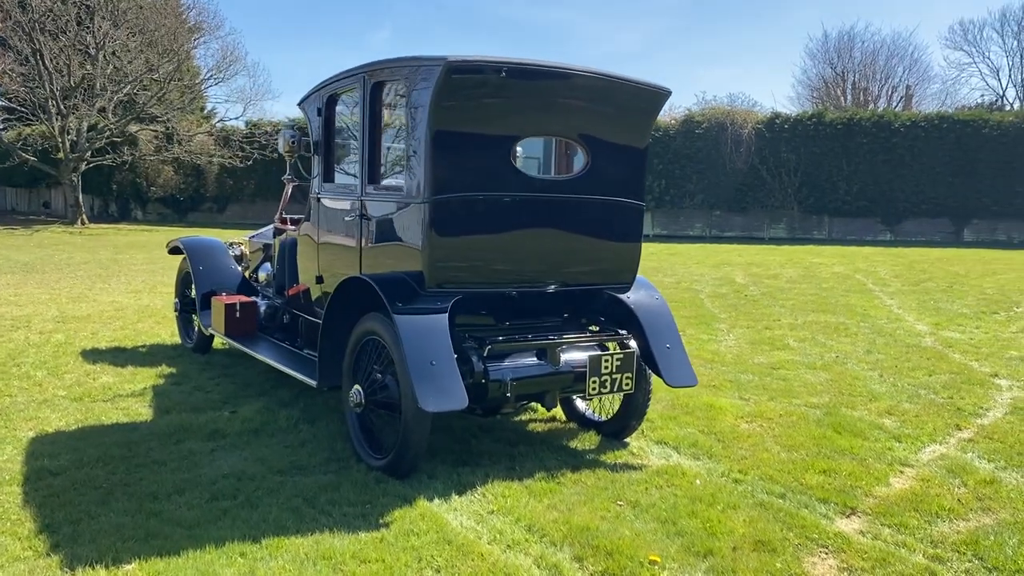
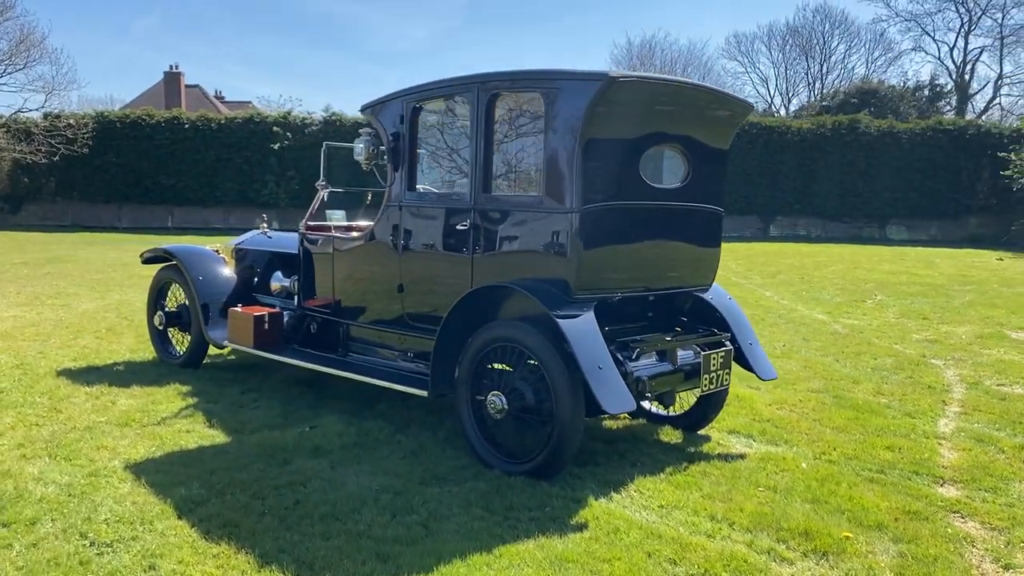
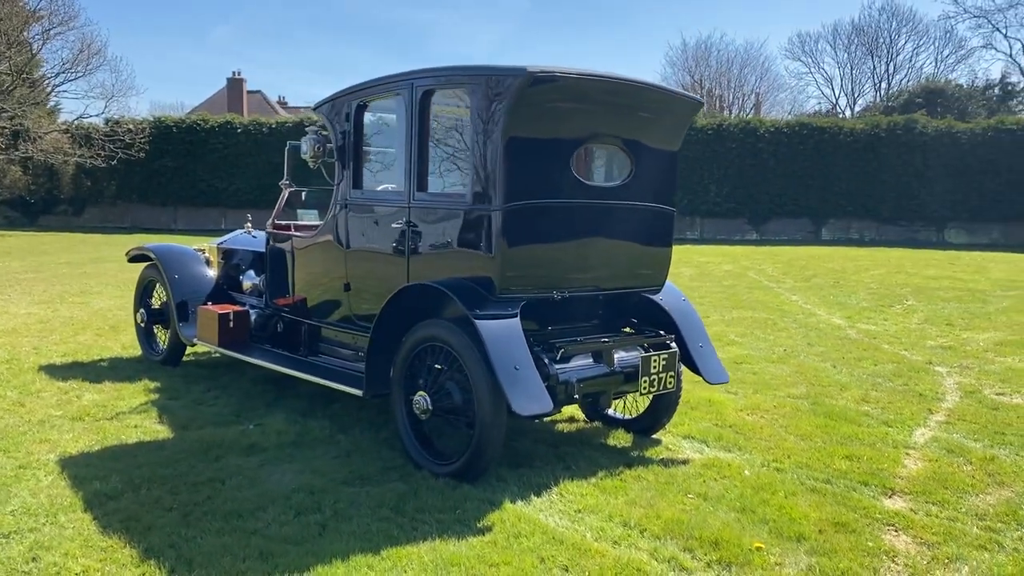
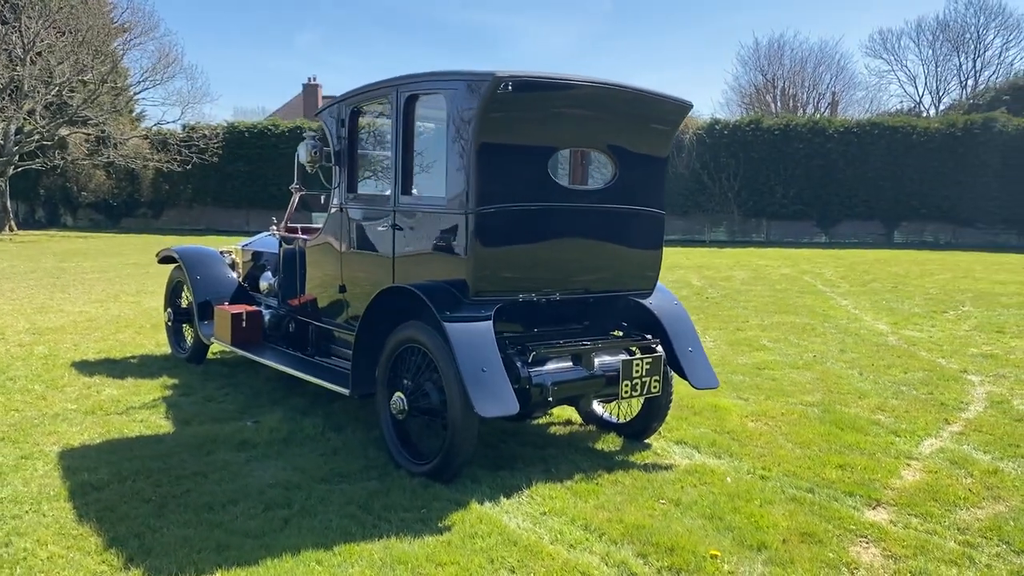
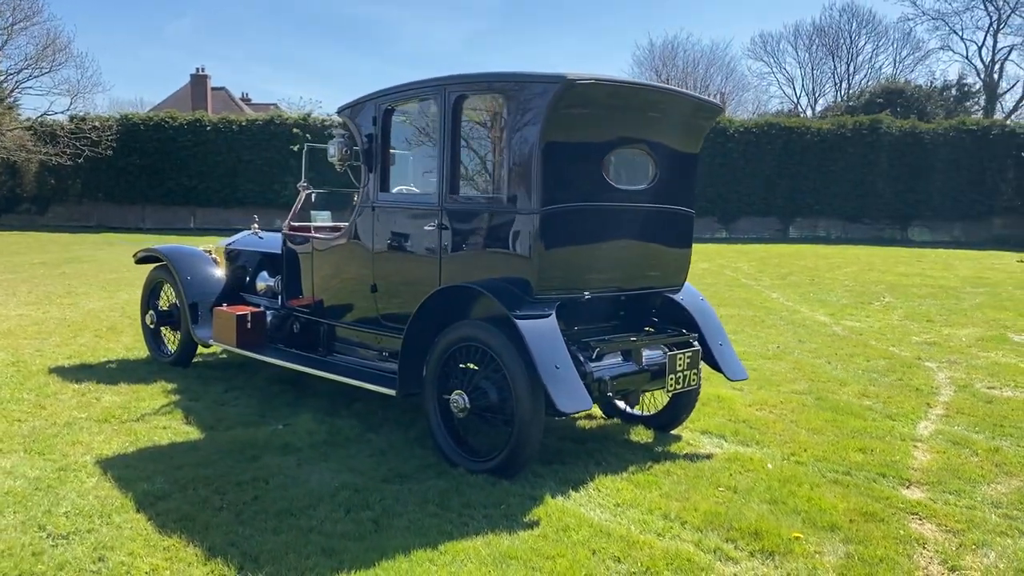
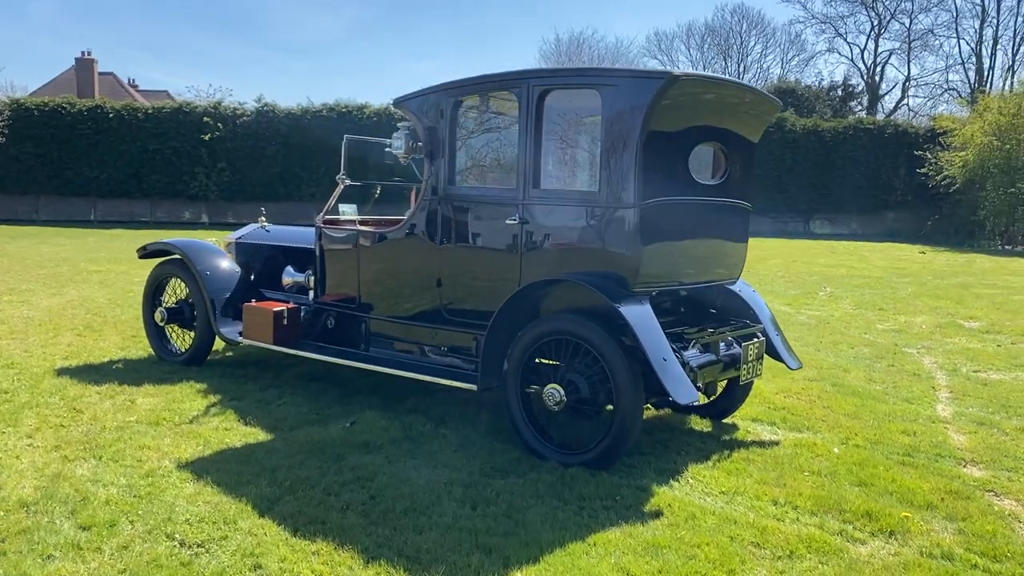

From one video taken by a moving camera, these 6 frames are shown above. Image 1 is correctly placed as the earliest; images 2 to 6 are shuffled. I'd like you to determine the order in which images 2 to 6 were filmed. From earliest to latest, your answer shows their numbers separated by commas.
4, 3, 5, 2, 6
